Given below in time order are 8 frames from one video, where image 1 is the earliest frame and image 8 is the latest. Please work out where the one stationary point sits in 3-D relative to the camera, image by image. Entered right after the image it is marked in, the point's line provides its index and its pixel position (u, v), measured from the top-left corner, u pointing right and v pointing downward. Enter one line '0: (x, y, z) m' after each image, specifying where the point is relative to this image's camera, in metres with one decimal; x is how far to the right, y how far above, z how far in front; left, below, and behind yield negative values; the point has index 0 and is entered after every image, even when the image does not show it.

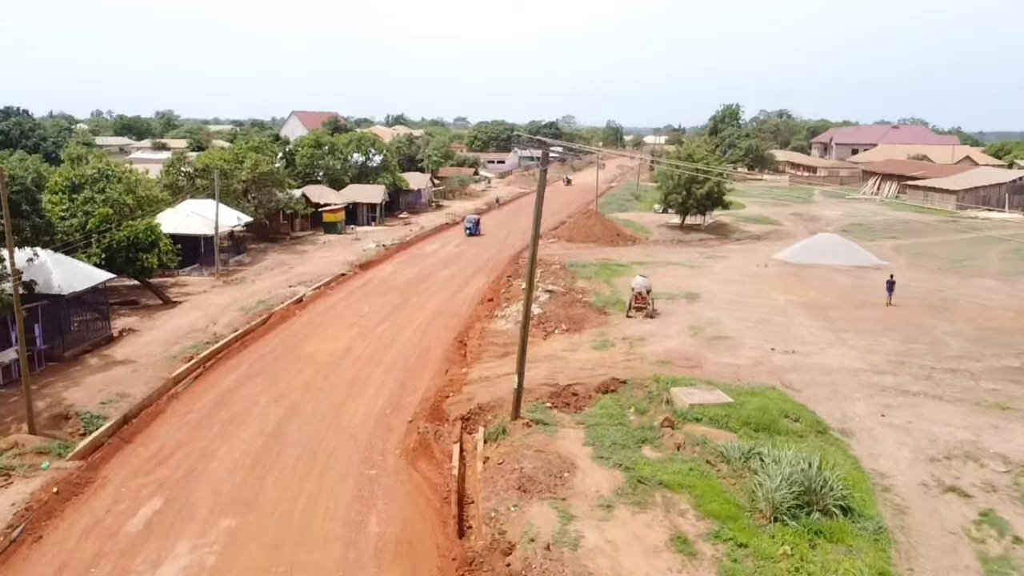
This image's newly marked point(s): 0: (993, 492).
0: (+8.2, -3.5, +13.8) m
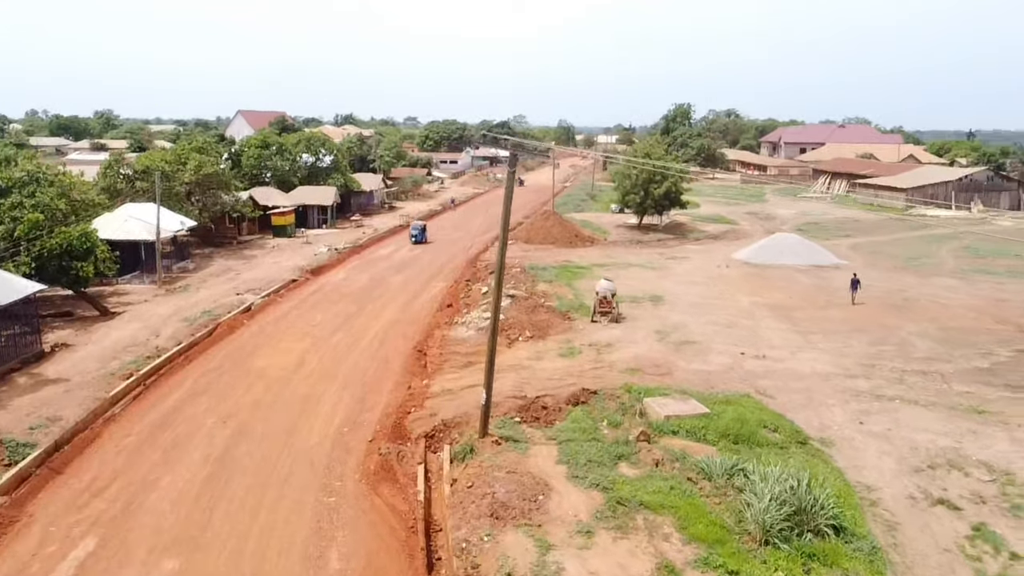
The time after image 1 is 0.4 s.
0: (+7.7, -3.5, +13.3) m
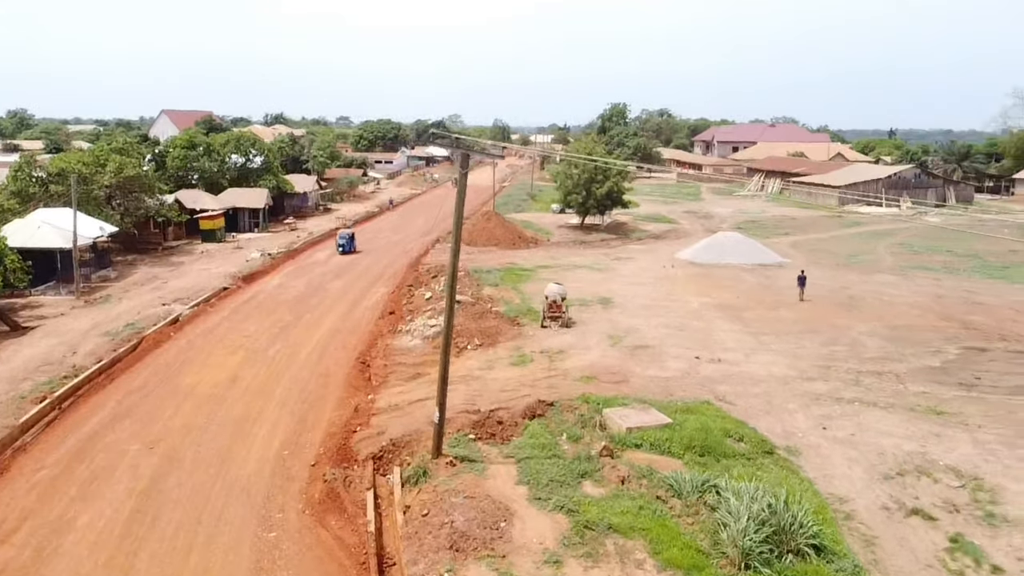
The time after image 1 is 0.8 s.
0: (+7.1, -3.6, +12.9) m
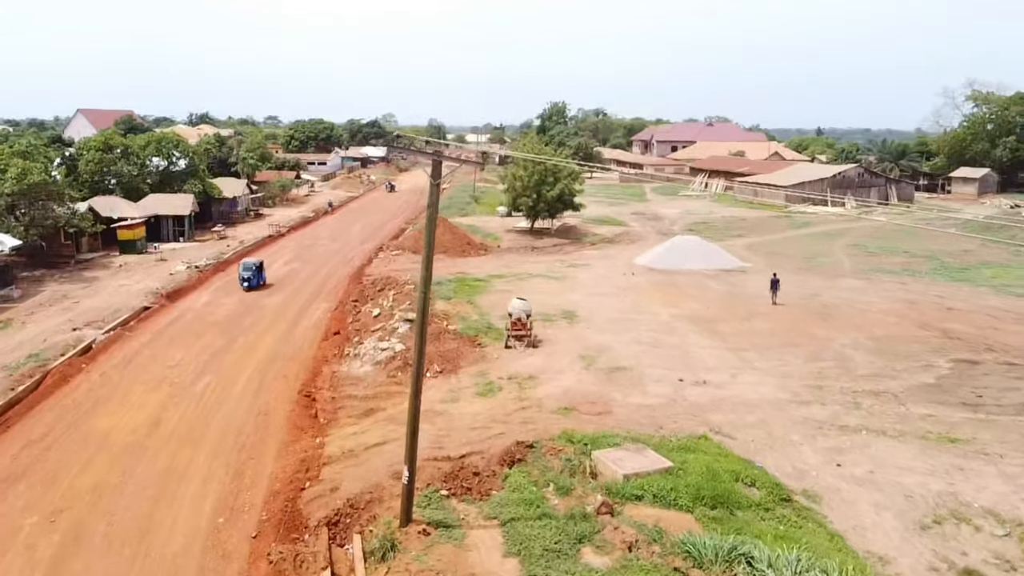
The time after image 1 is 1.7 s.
0: (+6.9, -3.9, +11.2) m
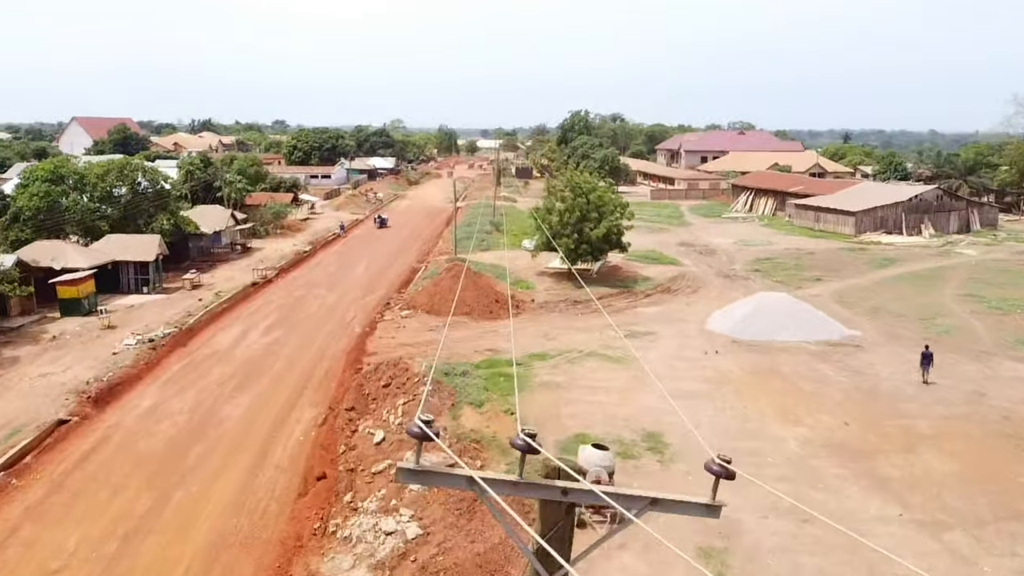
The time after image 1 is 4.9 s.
0: (+8.1, -6.5, +3.4) m
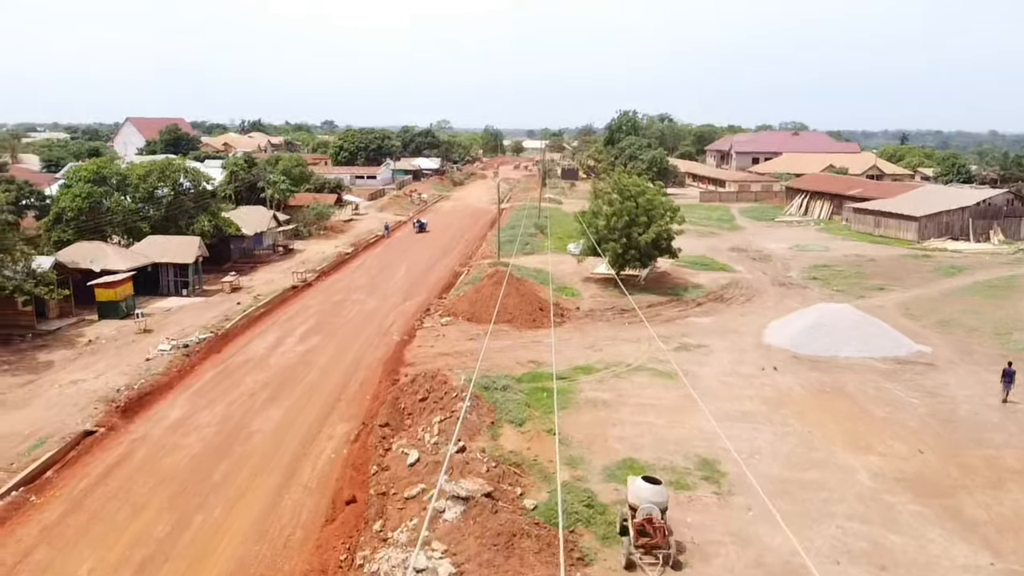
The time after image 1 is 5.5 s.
0: (+8.2, -6.8, +1.7) m
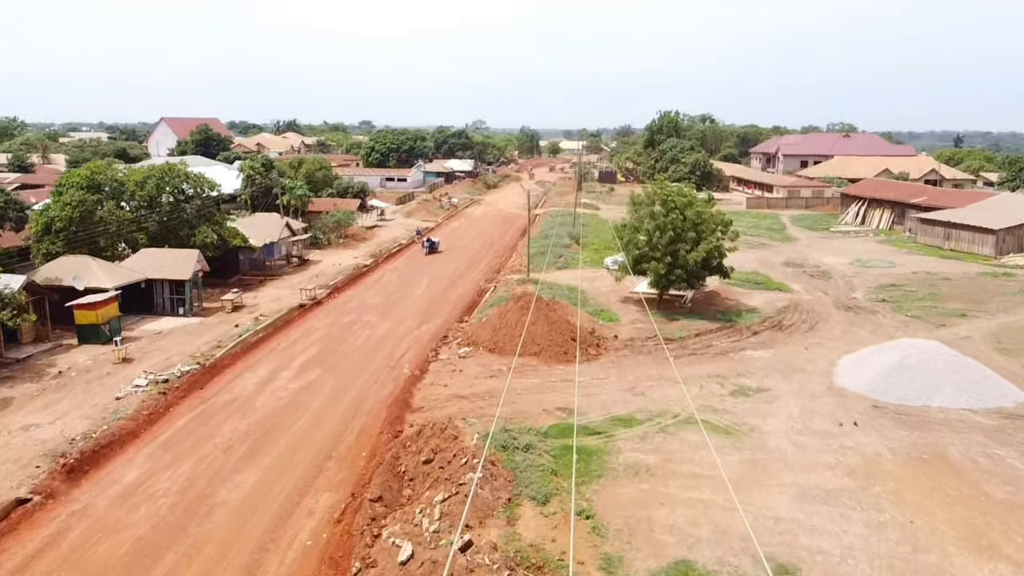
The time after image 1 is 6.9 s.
0: (+7.8, -7.7, -2.4) m
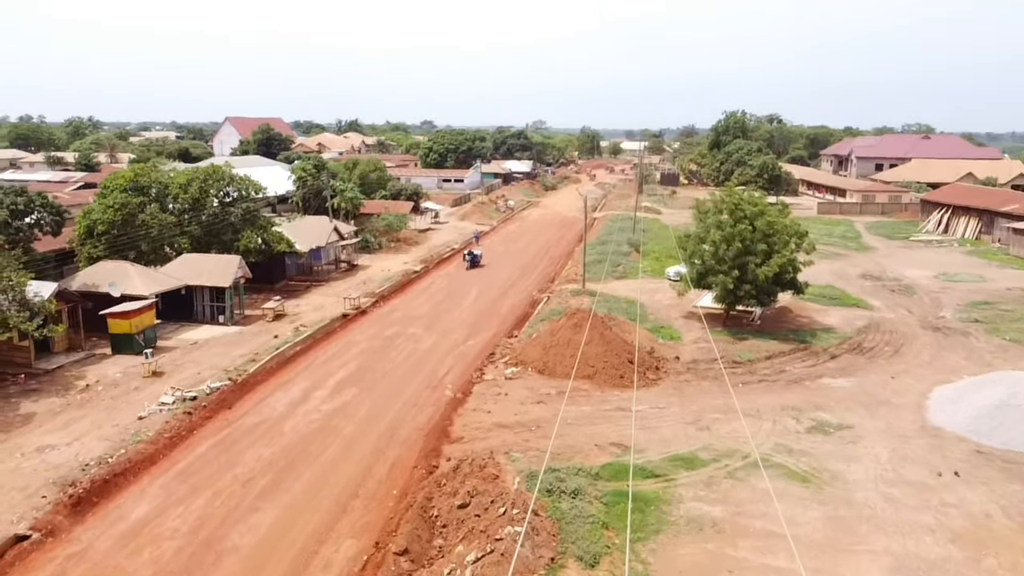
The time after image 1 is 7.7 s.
0: (+7.1, -8.3, -4.9) m
